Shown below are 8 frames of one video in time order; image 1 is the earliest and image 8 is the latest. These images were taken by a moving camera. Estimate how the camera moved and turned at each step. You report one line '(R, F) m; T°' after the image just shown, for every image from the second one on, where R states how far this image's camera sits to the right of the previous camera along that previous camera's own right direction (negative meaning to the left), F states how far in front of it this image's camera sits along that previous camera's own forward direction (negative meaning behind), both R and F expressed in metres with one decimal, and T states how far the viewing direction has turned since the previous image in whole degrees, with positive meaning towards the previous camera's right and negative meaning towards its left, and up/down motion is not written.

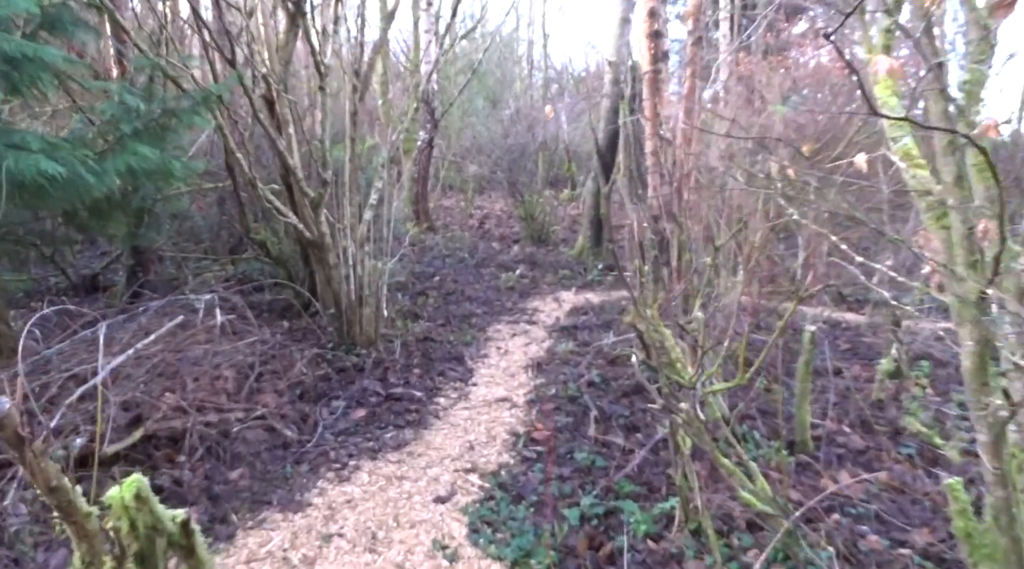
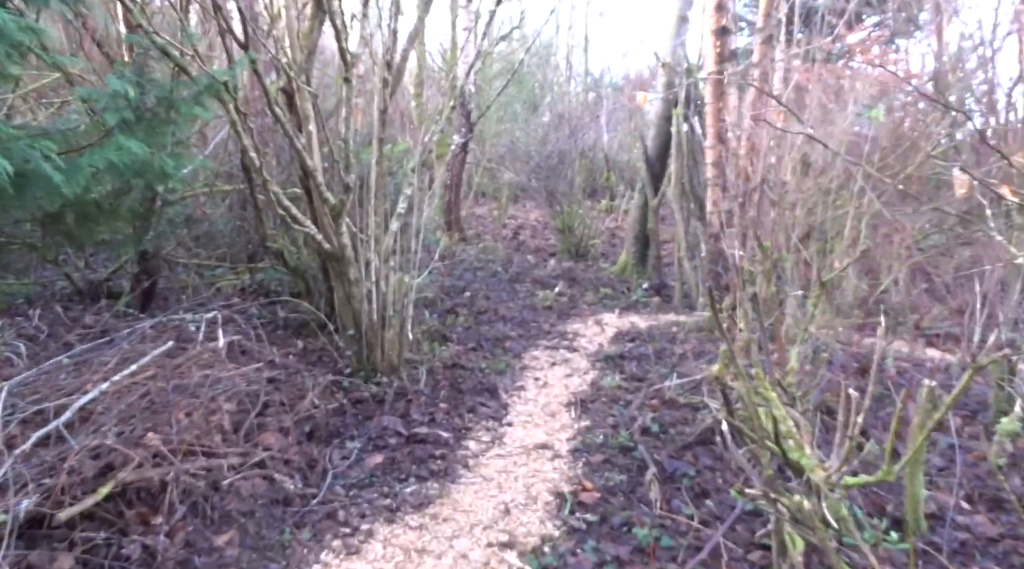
(-0.1, +0.7) m; -2°
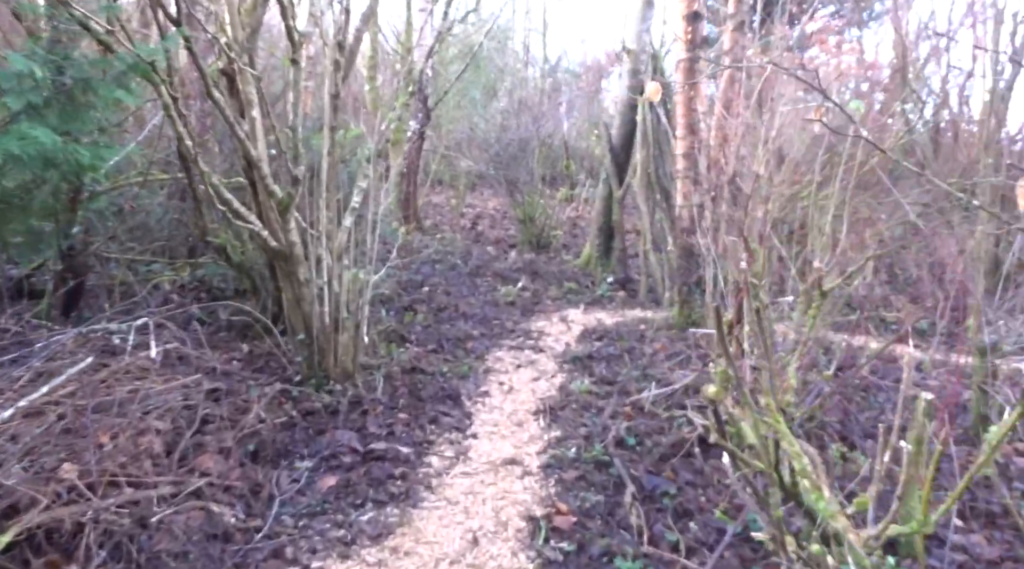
(-0.1, +0.3) m; +4°
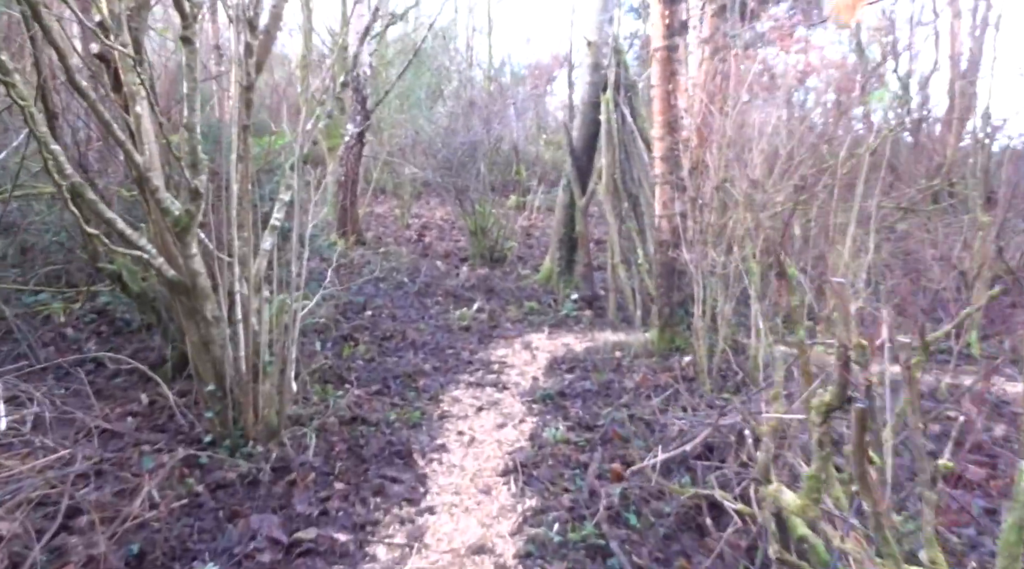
(-0.1, +0.8) m; +4°
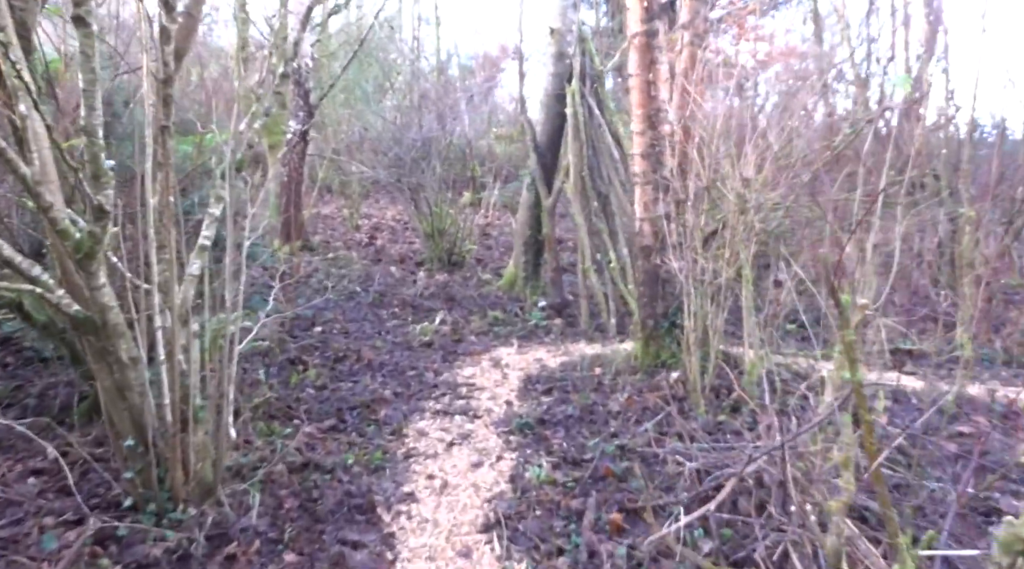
(-0.1, +0.6) m; +4°
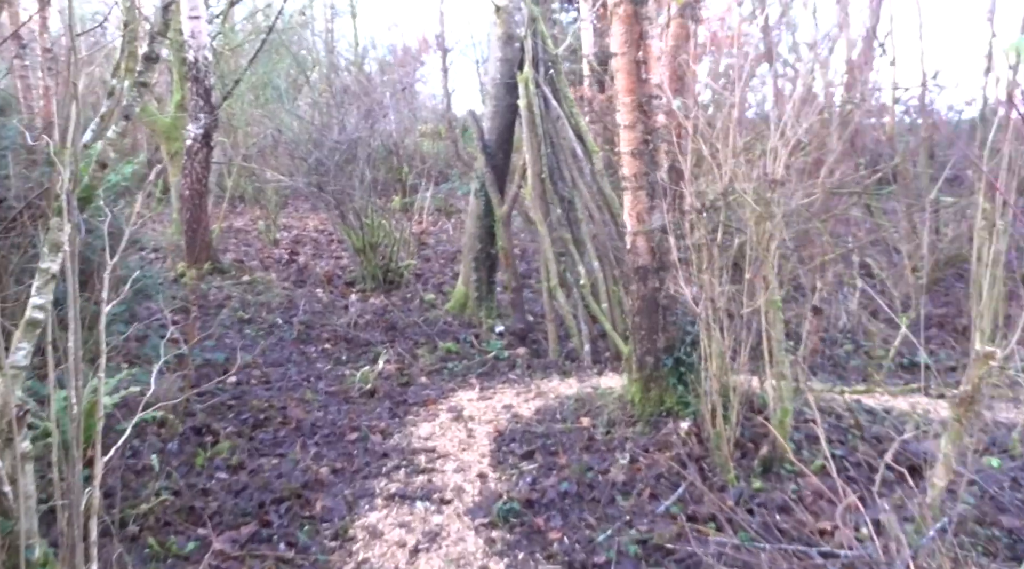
(-0.2, +1.0) m; +6°
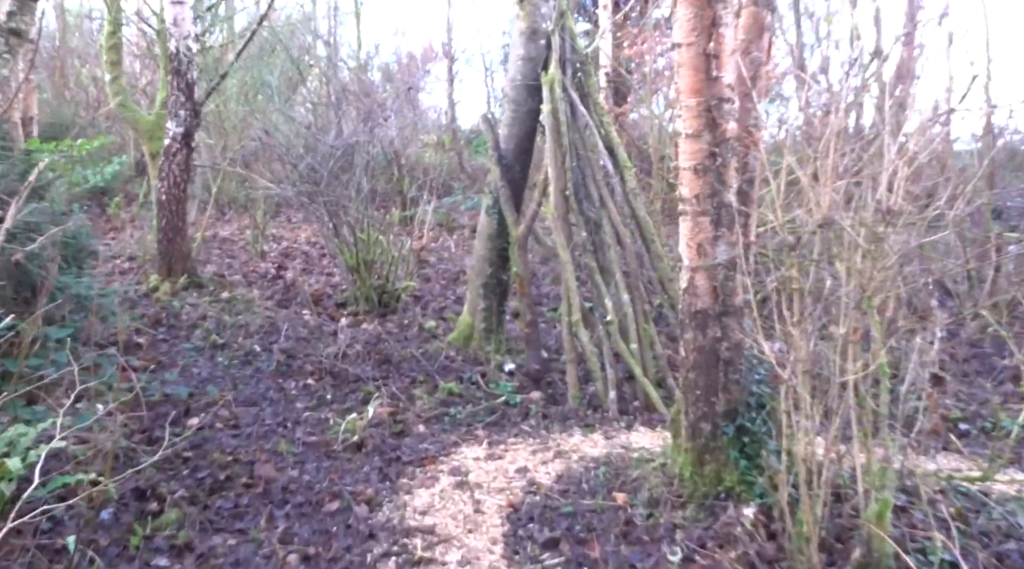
(-0.1, +0.8) m; 0°
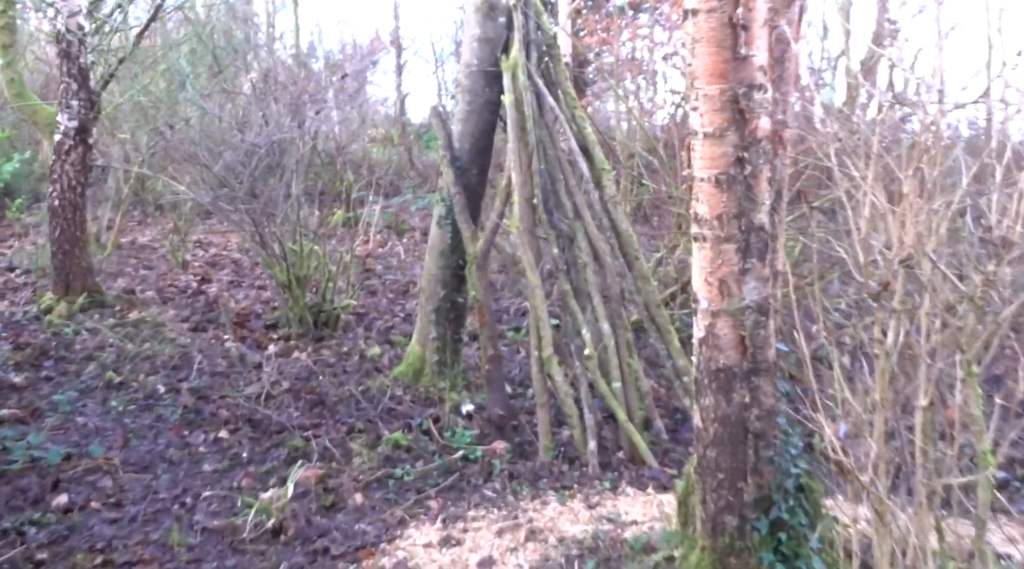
(0.0, +0.8) m; +4°
